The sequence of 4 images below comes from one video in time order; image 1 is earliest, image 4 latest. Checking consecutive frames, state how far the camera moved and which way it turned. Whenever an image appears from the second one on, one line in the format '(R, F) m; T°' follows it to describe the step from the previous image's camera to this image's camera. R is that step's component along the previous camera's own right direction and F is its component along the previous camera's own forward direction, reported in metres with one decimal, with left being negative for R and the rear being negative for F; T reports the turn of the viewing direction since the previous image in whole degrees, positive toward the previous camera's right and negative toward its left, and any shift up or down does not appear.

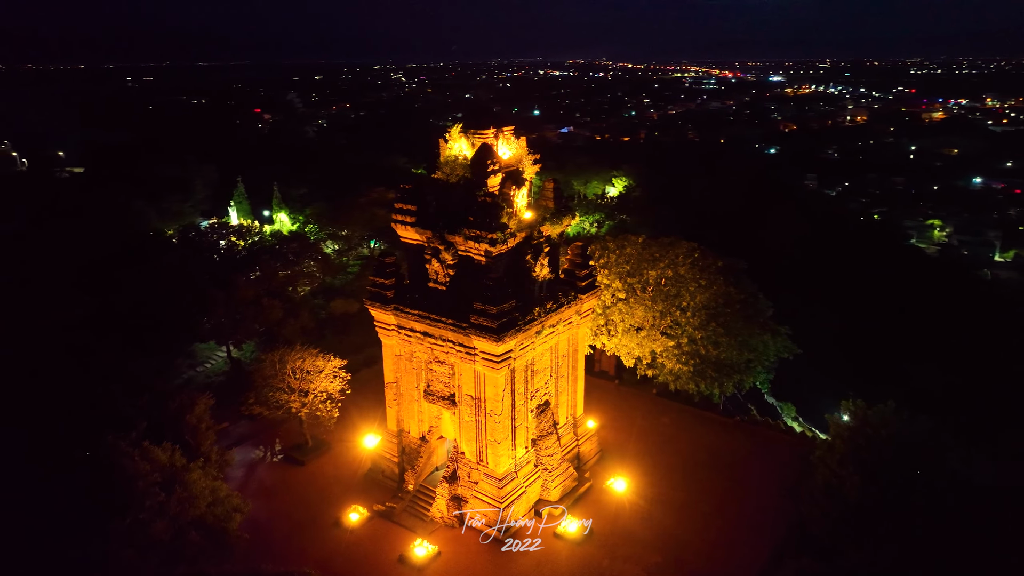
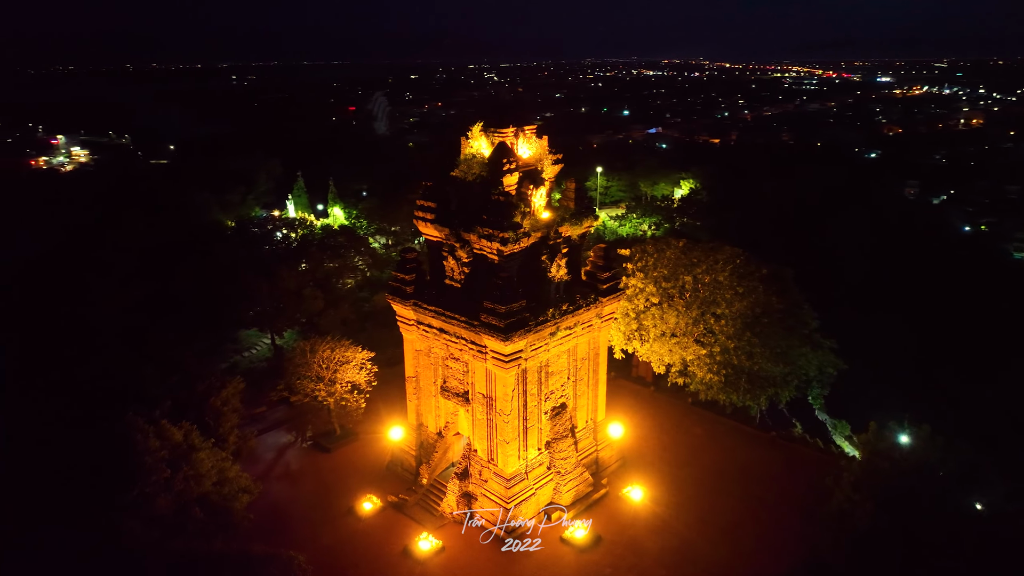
(+1.4, +0.2) m; -7°
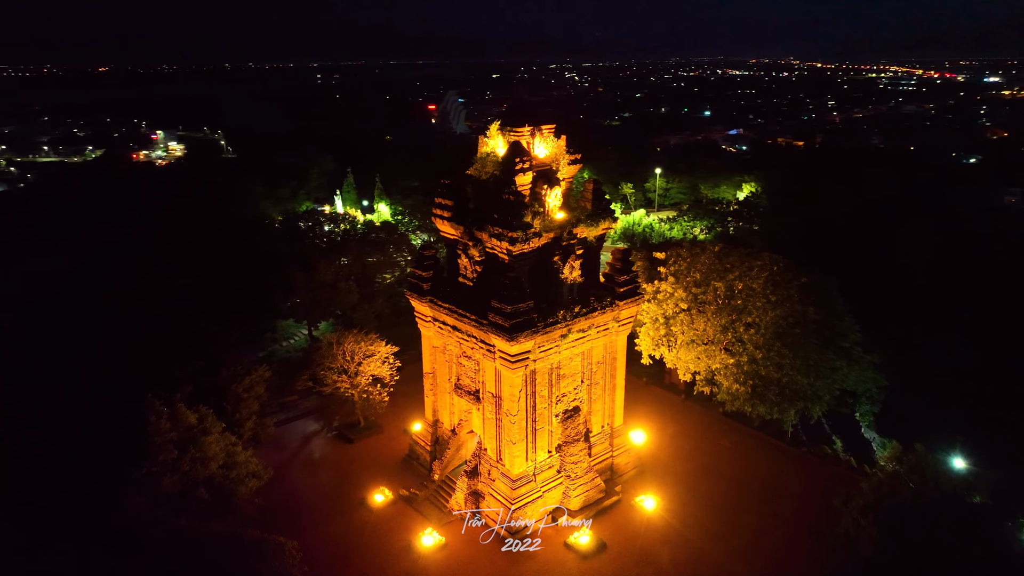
(+1.2, +0.2) m; -6°
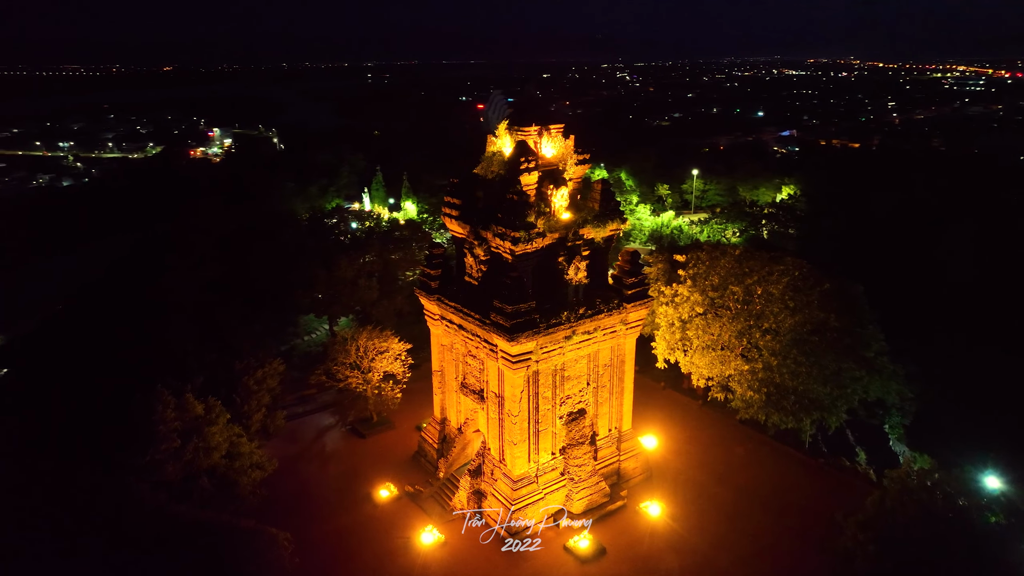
(+0.8, +0.1) m; -4°
